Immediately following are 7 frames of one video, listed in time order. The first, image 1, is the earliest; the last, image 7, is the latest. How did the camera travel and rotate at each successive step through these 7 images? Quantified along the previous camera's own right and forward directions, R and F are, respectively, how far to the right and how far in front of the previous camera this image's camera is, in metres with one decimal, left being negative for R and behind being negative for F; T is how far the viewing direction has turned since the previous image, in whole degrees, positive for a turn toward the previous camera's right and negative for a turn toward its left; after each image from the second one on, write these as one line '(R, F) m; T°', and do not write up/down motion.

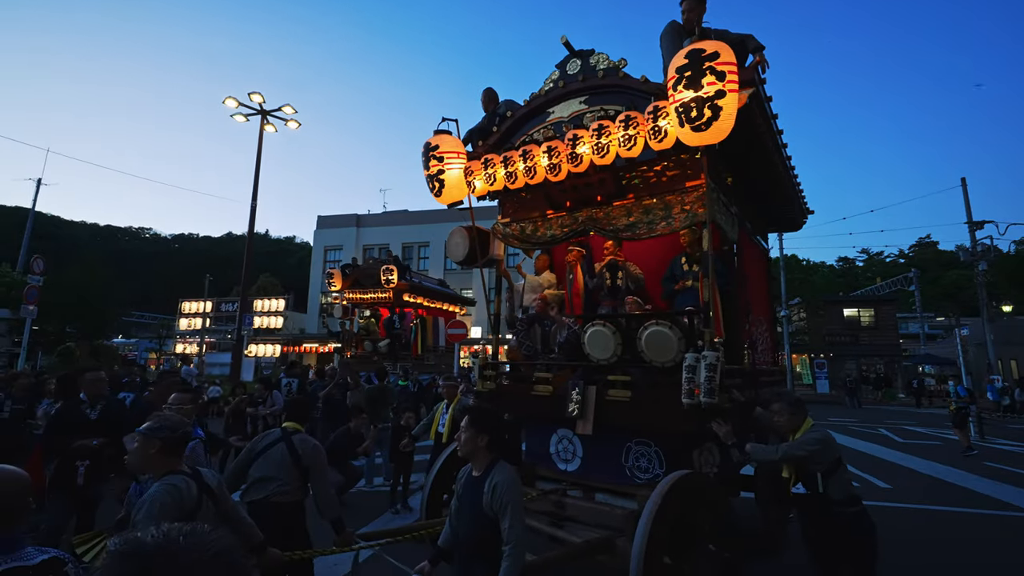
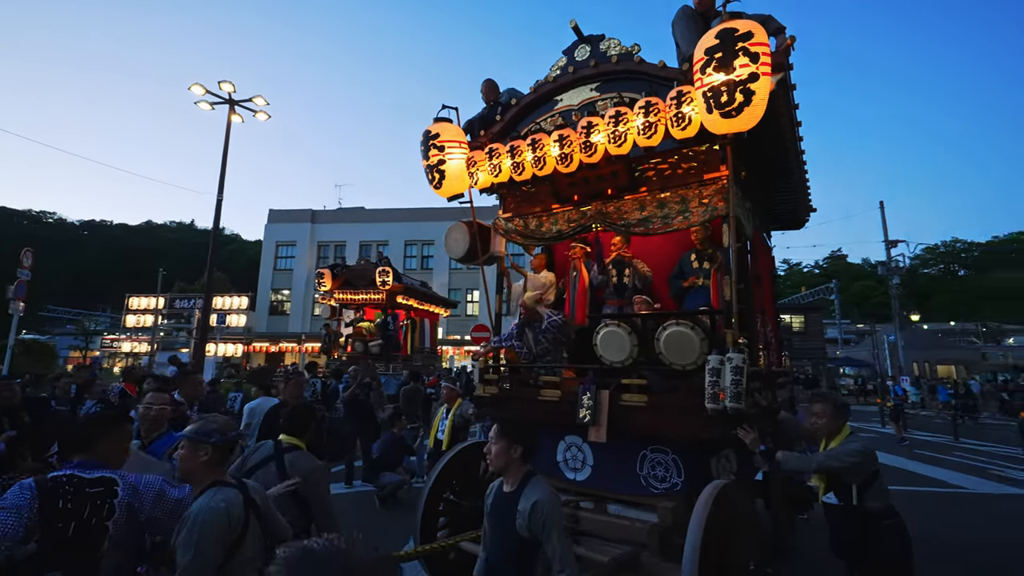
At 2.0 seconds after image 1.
(-0.3, +0.4) m; +3°
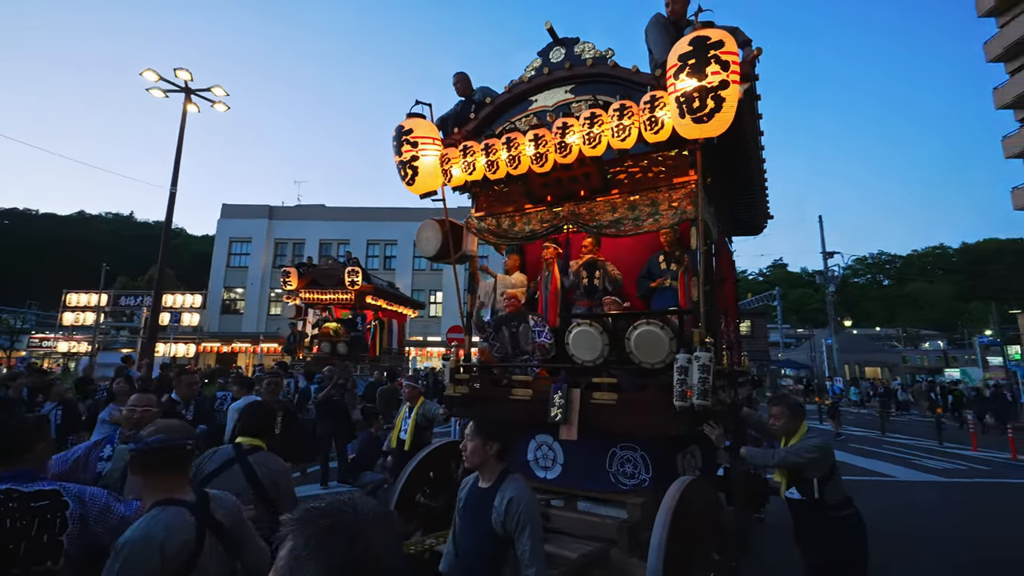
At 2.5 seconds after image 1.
(-0.1, 0.0) m; +4°
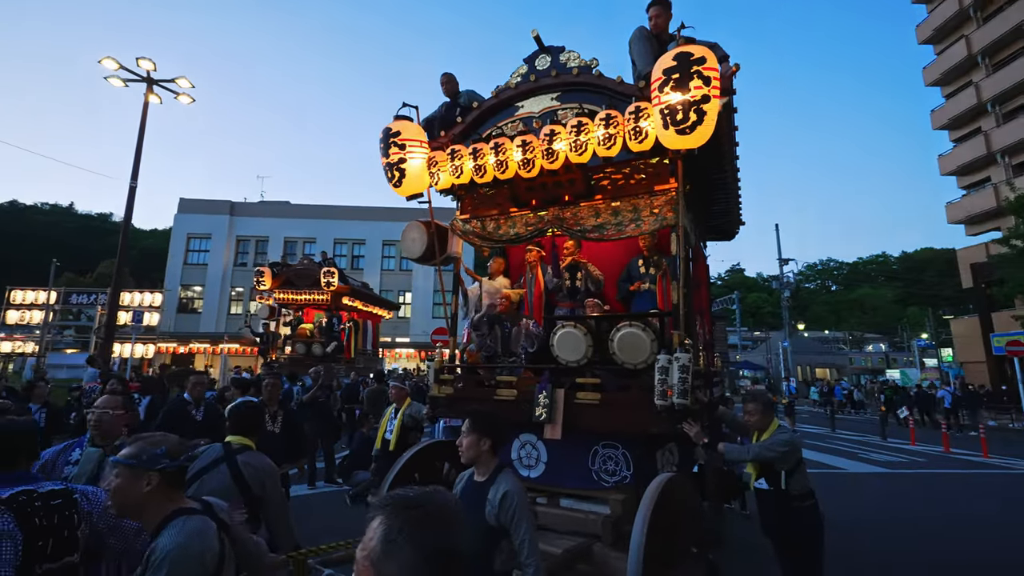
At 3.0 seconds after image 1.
(-0.2, -0.1) m; +3°
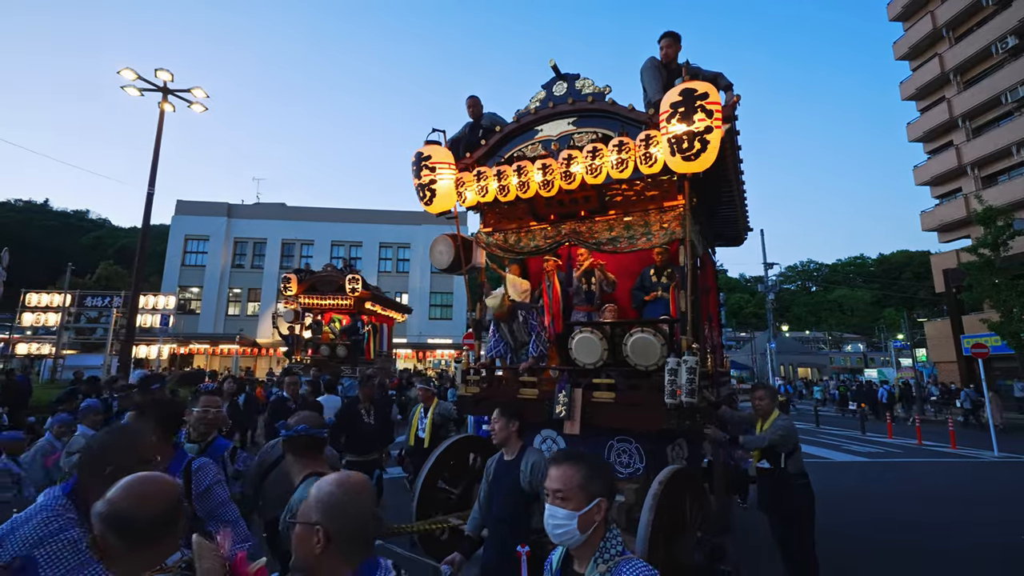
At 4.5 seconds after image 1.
(-0.1, -0.6) m; -1°
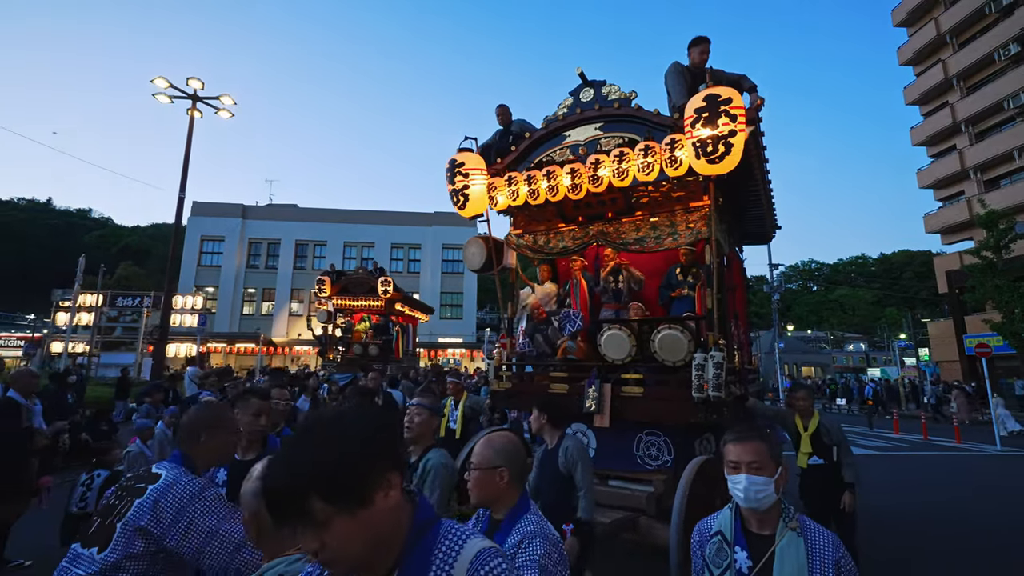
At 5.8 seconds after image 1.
(-0.1, -0.3) m; -3°
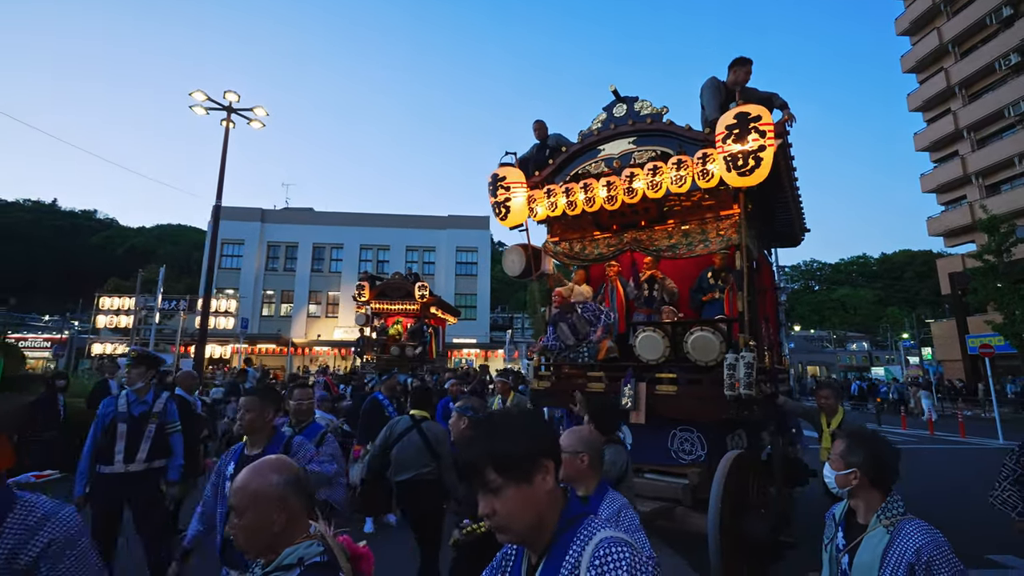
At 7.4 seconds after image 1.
(-0.2, -0.5) m; -3°
